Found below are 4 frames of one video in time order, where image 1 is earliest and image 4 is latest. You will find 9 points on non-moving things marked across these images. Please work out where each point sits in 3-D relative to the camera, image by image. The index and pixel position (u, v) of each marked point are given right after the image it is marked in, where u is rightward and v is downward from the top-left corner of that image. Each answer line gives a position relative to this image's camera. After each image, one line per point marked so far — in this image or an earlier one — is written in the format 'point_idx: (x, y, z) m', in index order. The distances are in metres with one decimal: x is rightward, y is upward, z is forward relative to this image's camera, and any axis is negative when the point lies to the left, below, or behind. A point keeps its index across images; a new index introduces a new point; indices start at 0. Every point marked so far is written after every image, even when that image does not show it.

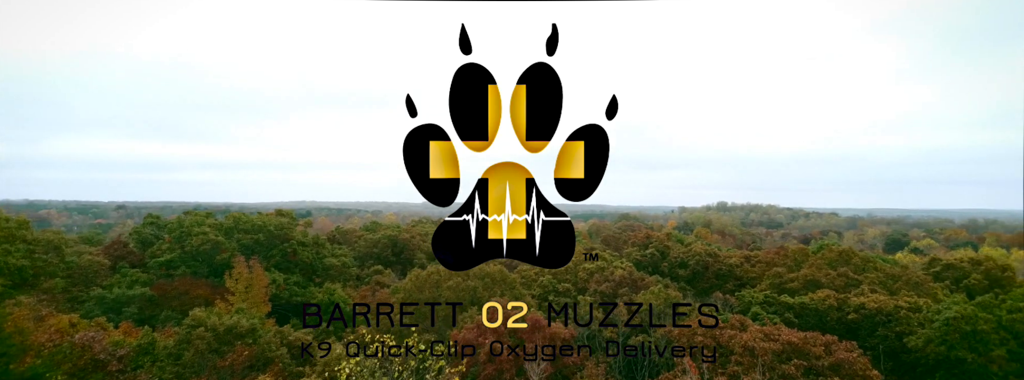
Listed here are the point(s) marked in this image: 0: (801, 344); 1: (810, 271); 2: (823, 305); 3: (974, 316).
0: (+6.4, -3.4, +11.7) m
1: (+10.7, -2.9, +19.2) m
2: (+9.4, -3.5, +16.3) m
3: (+10.8, -2.9, +12.5) m
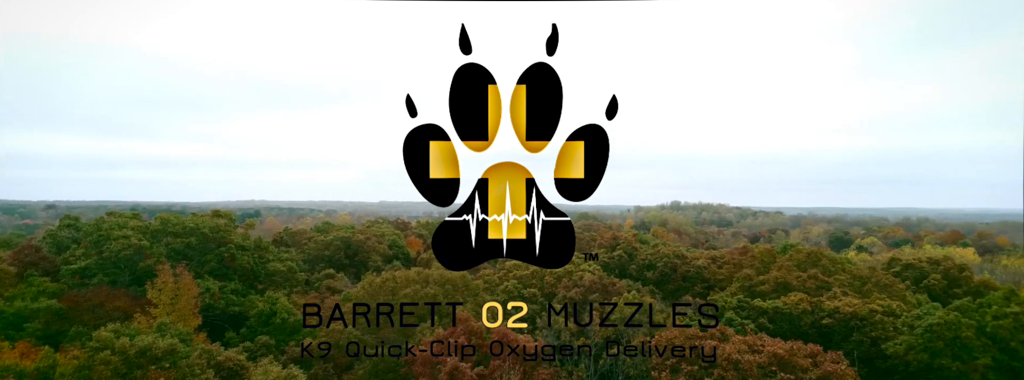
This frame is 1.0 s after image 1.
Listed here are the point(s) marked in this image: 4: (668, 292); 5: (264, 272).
0: (+5.6, -3.4, +10.9) m
1: (+9.4, -2.9, +18.7) m
2: (+8.3, -3.5, +15.7) m
3: (+10.0, -3.0, +12.0) m
4: (+5.8, -3.8, +19.9) m
5: (-8.8, -2.9, +19.0) m
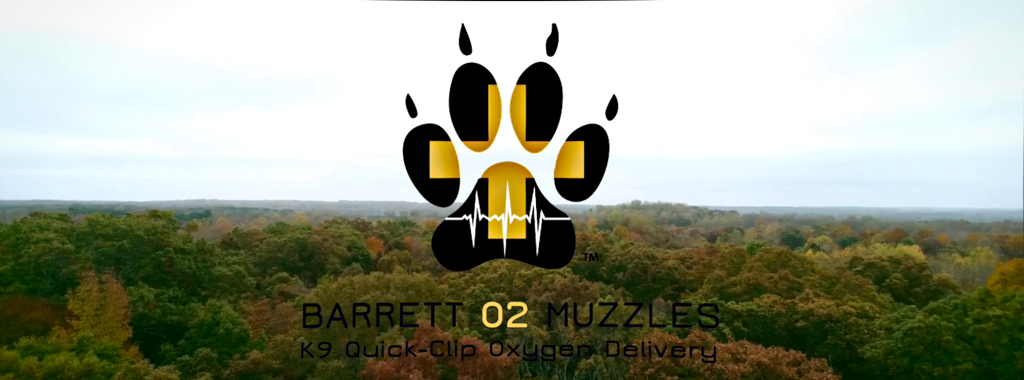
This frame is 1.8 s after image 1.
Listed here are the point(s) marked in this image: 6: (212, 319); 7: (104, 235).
0: (+5.0, -3.4, +10.4) m
1: (+8.2, -2.9, +18.4) m
2: (+7.4, -3.5, +15.3) m
3: (+9.3, -2.9, +11.7) m
4: (+4.6, -3.7, +19.3) m
5: (-9.9, -2.8, +17.4) m
6: (-8.7, -3.7, +15.5) m
7: (-12.4, -1.4, +16.3) m
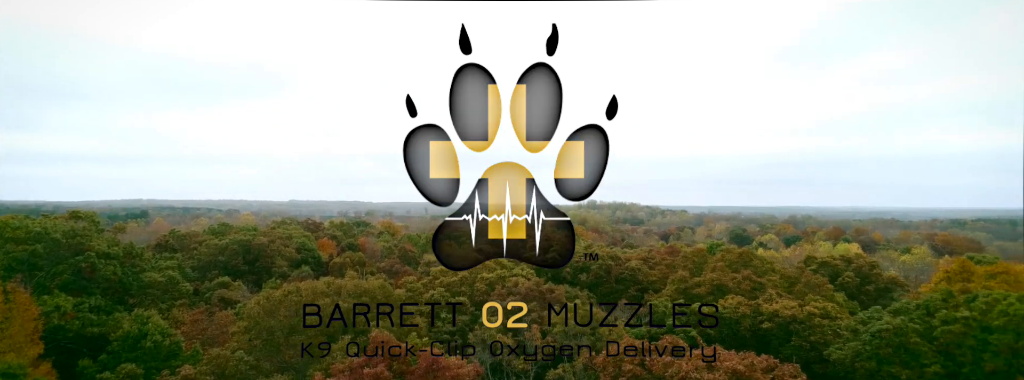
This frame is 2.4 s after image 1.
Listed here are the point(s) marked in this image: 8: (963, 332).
0: (+4.4, -3.4, +10.0) m
1: (+6.9, -2.9, +18.2) m
2: (+6.3, -3.5, +15.0) m
3: (+8.5, -3.0, +11.7) m
4: (+3.2, -3.7, +18.9) m
5: (-11.1, -2.8, +15.8) m
6: (-9.7, -3.6, +14.0) m
7: (-13.5, -1.3, +14.5) m
8: (+9.4, -2.9, +11.3) m
